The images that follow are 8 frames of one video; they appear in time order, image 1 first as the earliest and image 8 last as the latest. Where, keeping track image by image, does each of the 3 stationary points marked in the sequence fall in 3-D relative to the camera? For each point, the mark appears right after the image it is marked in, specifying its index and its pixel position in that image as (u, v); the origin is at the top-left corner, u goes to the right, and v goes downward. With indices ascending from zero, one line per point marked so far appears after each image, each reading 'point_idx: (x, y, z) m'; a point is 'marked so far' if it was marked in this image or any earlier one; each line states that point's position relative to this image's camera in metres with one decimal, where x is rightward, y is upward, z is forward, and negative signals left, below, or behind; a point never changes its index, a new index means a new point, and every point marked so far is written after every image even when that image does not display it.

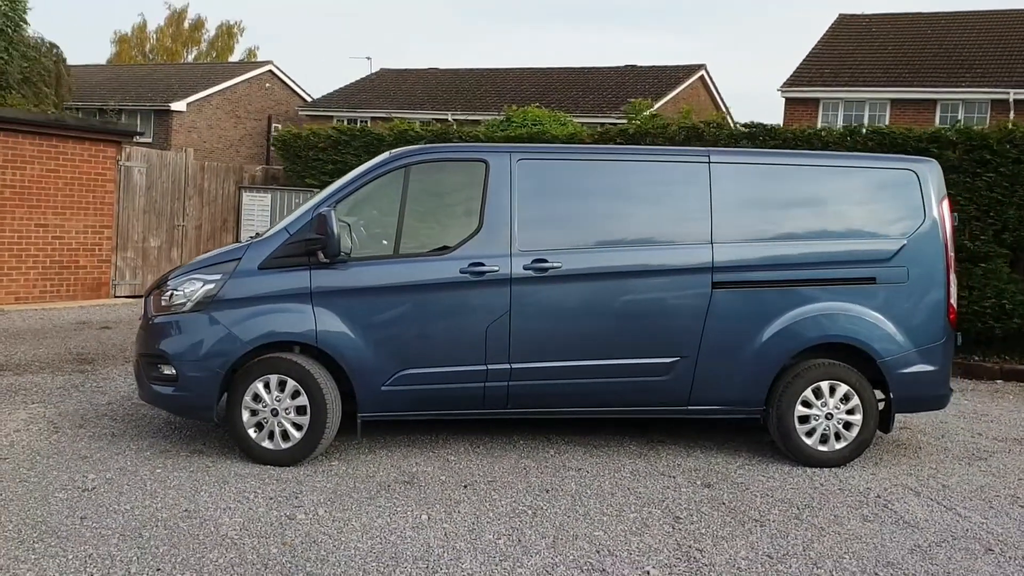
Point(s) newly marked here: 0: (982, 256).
0: (+4.5, +0.3, +9.4) m
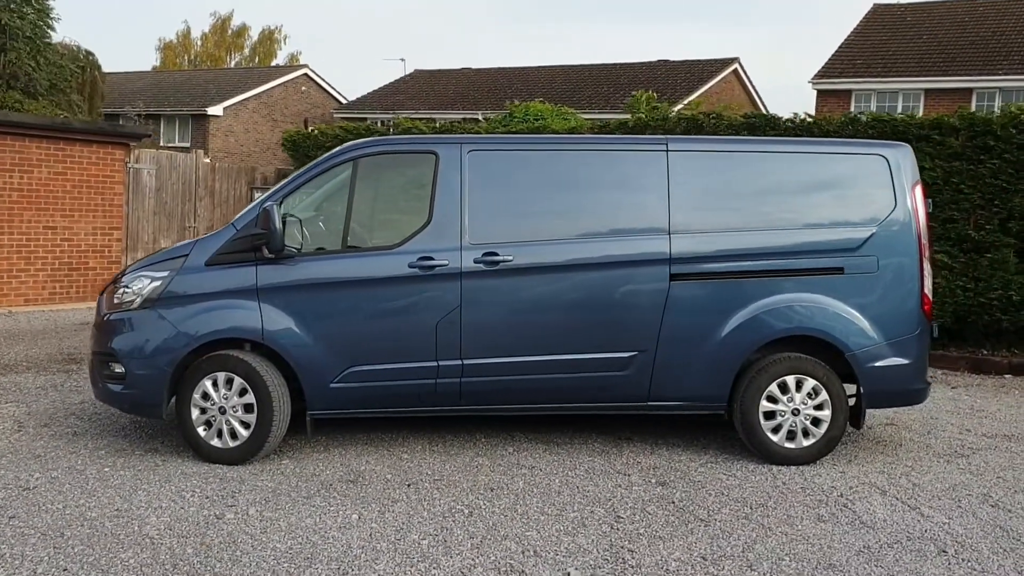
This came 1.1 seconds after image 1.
0: (+4.4, +0.4, +9.1) m
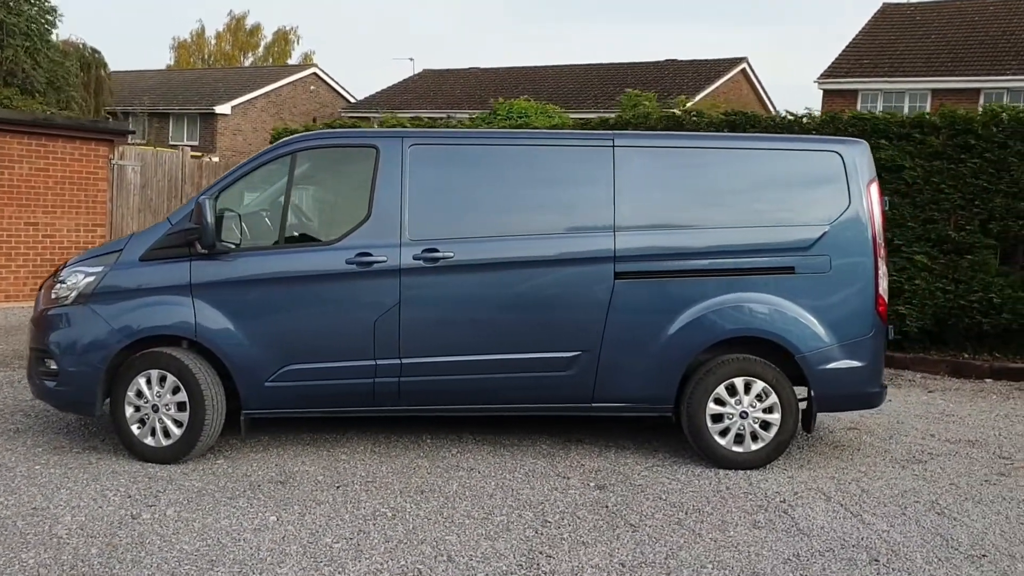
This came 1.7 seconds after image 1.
0: (+4.1, +0.4, +8.9) m
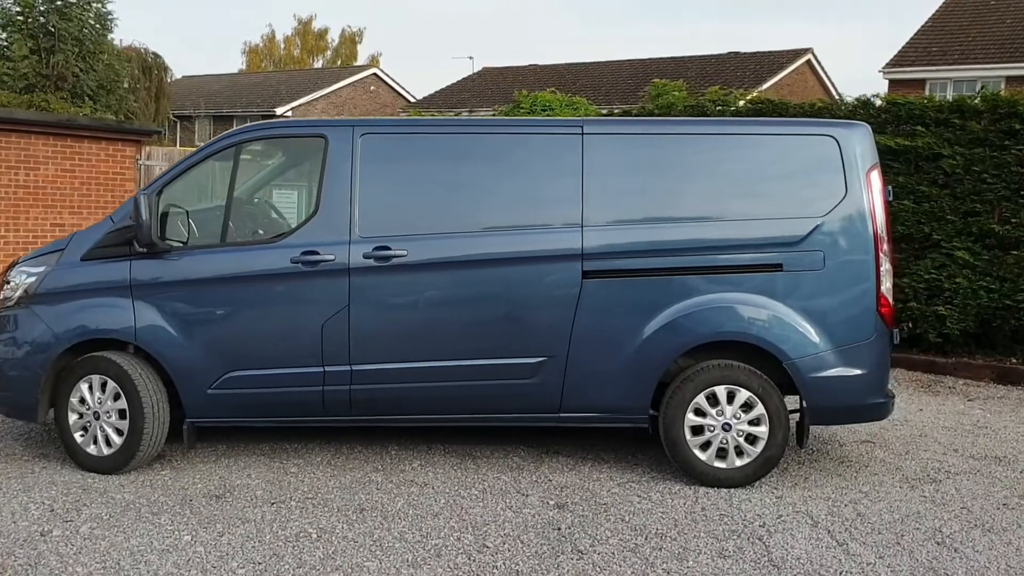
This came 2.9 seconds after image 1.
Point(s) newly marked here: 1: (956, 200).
0: (+4.1, +0.4, +8.1) m
1: (+3.8, +0.8, +8.4) m
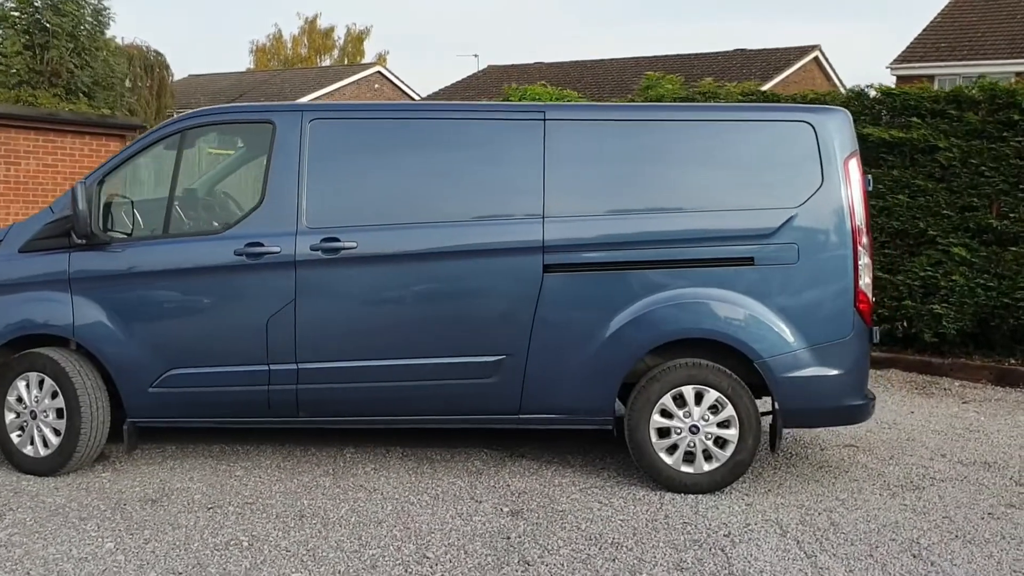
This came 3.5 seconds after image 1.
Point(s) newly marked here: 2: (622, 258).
0: (+4.0, +0.4, +7.8) m
1: (+3.6, +0.8, +8.1) m
2: (+0.5, +0.1, +4.8) m
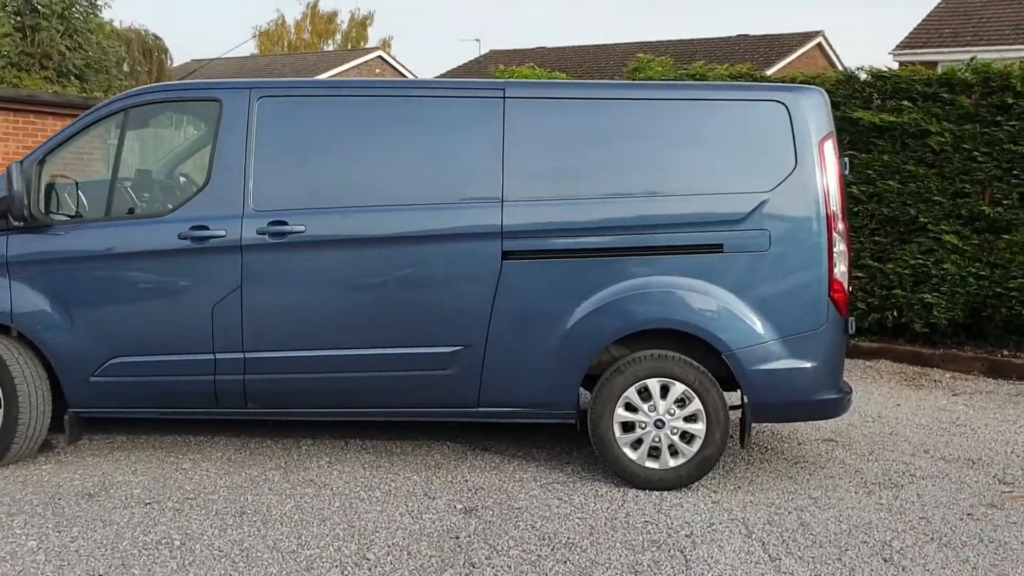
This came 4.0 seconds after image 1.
0: (+3.8, +0.5, +7.6) m
1: (+3.4, +0.9, +7.8) m
2: (+0.3, +0.2, +4.6) m
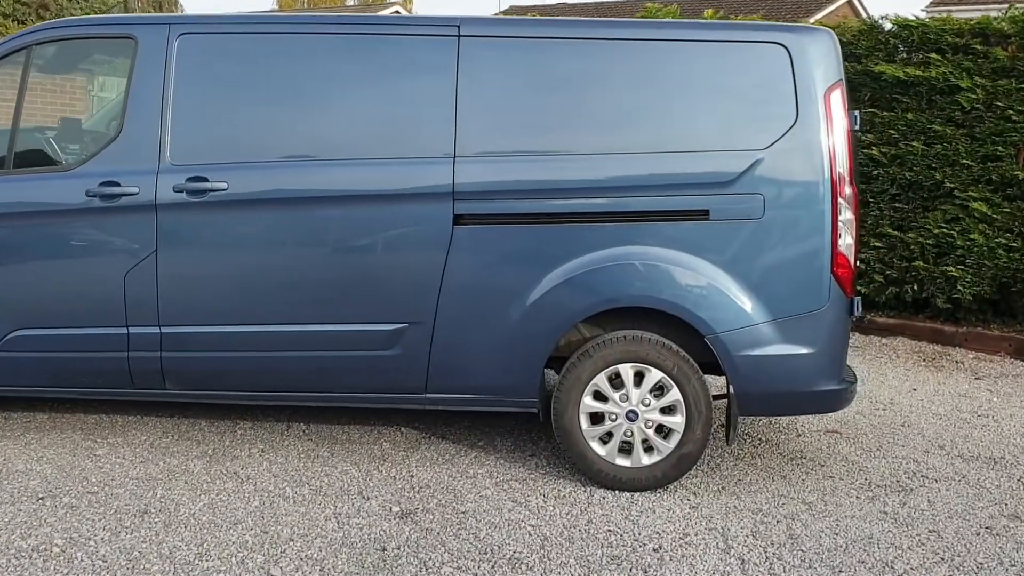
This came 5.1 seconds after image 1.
0: (+3.7, +0.7, +6.8) m
1: (+3.3, +1.1, +7.1) m
2: (+0.1, +0.3, +4.0) m
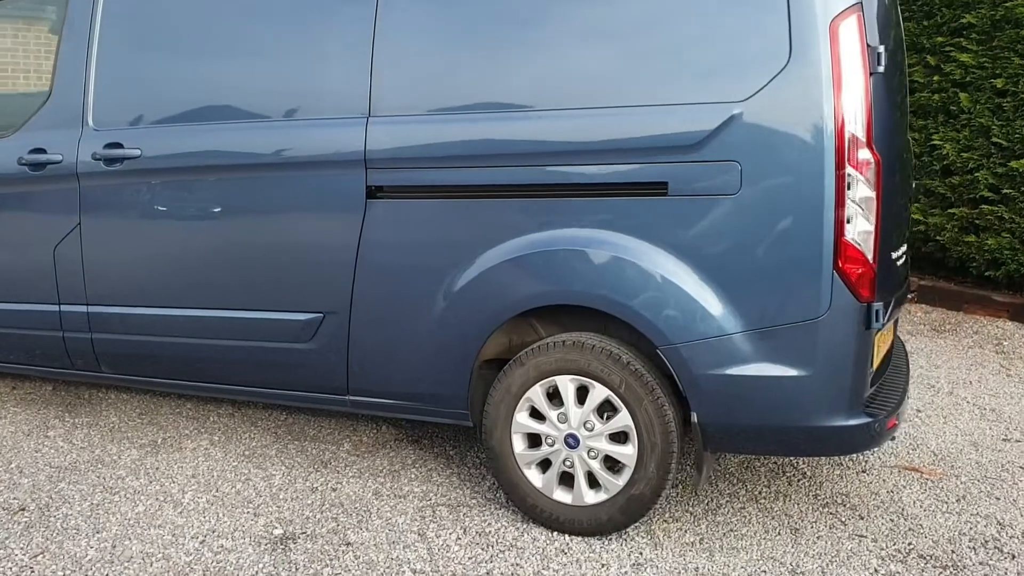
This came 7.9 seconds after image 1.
0: (+4.1, +0.7, +5.0) m
1: (+3.8, +1.1, +5.3) m
2: (-0.1, +0.4, +3.2) m
